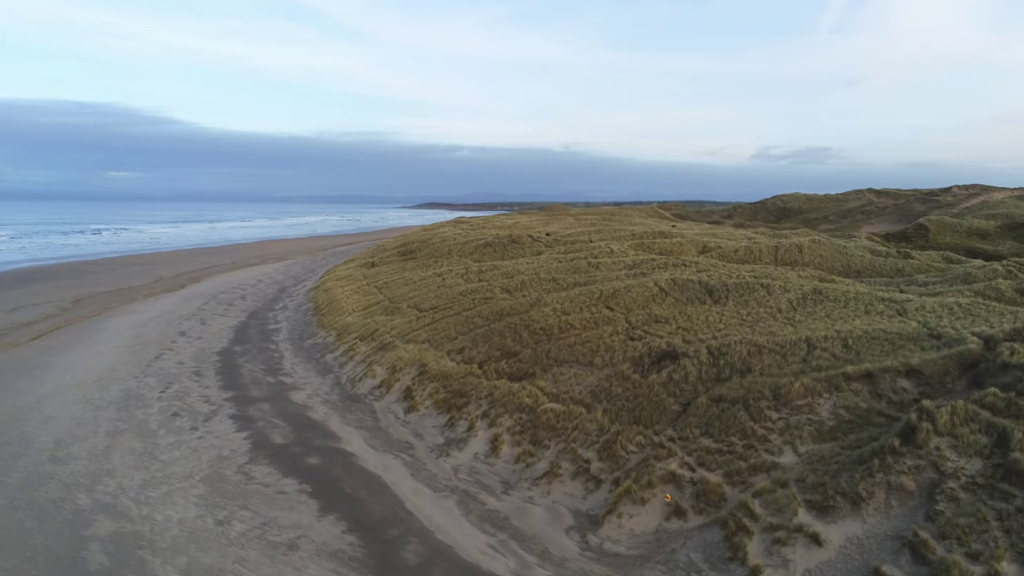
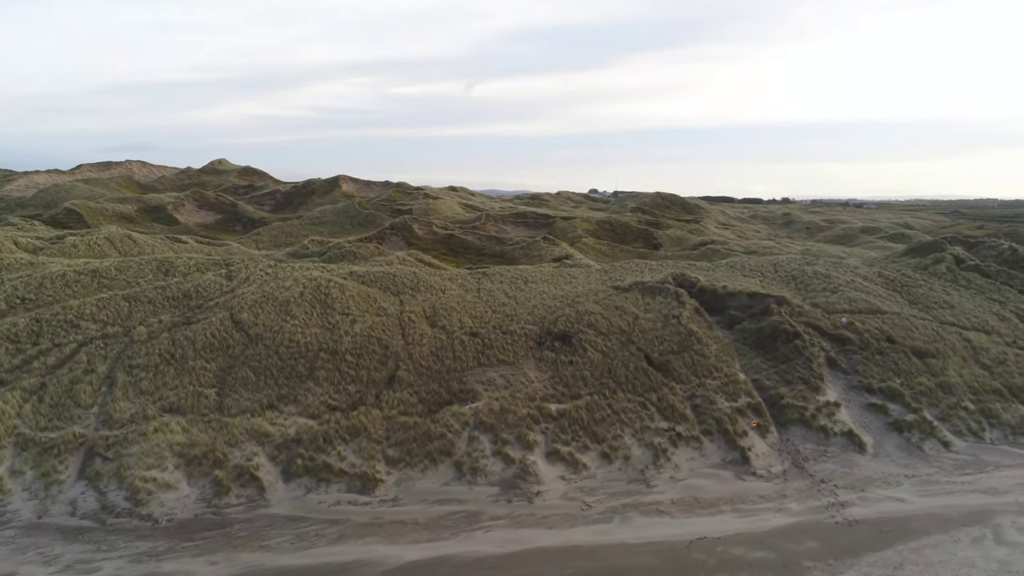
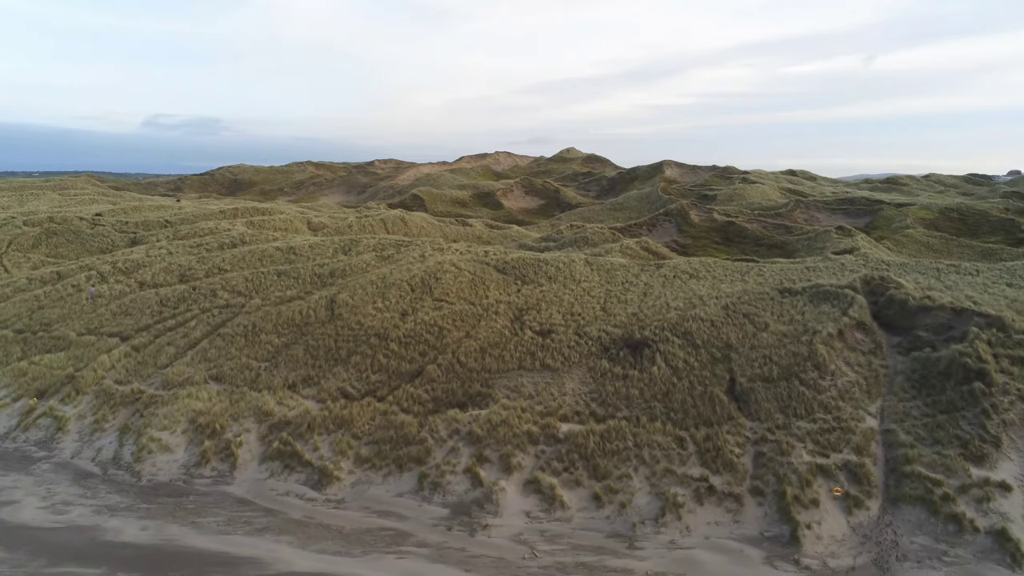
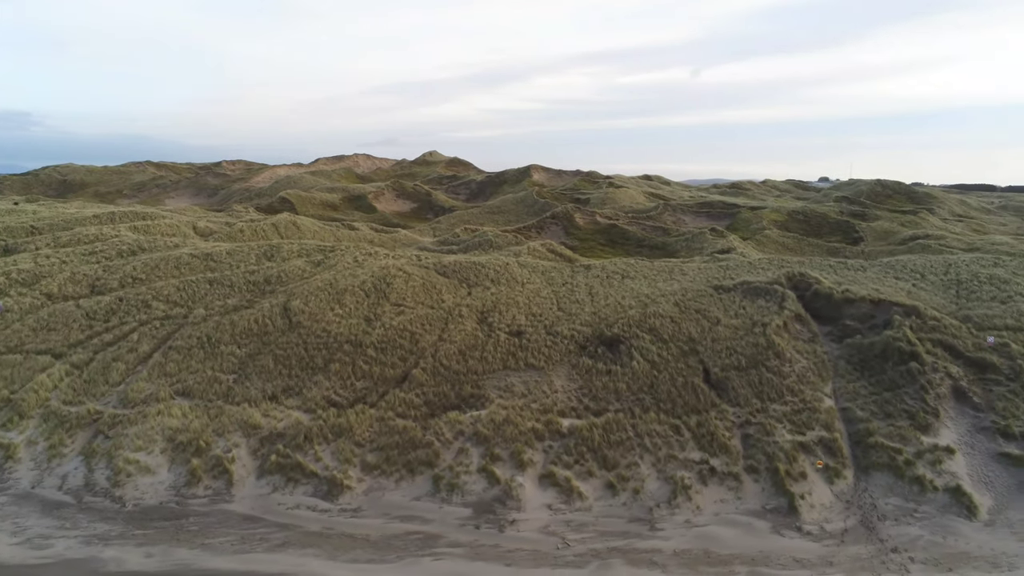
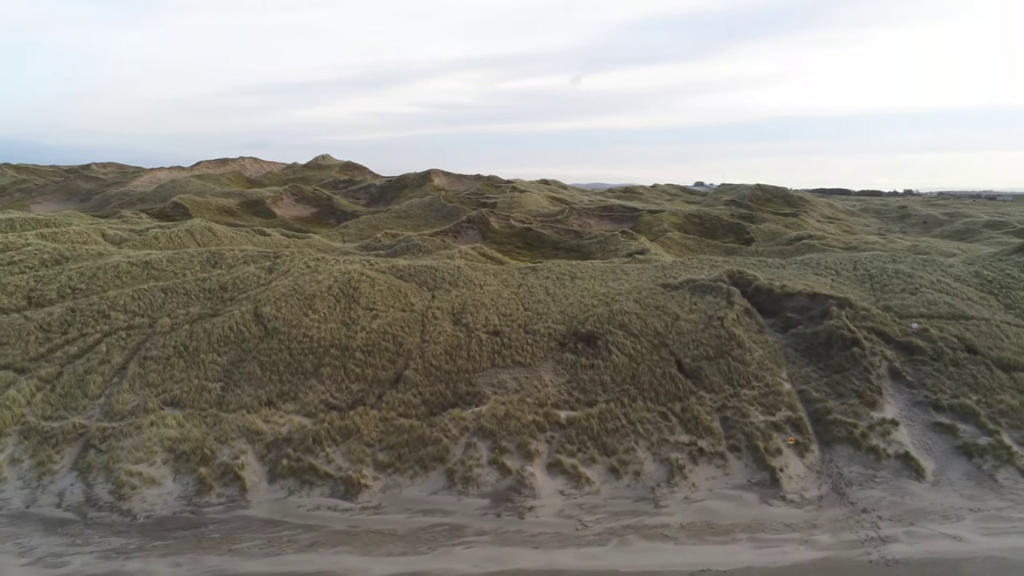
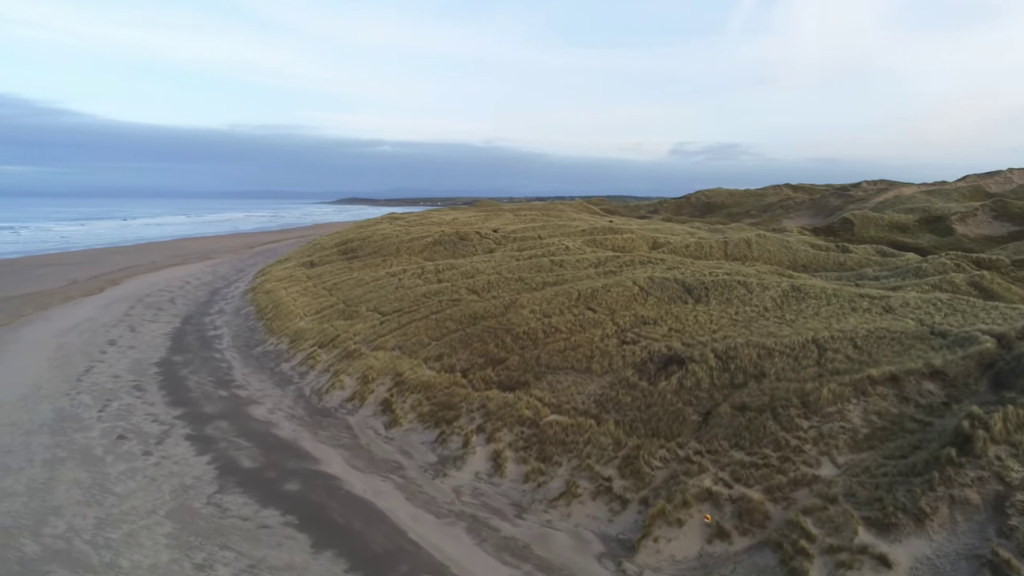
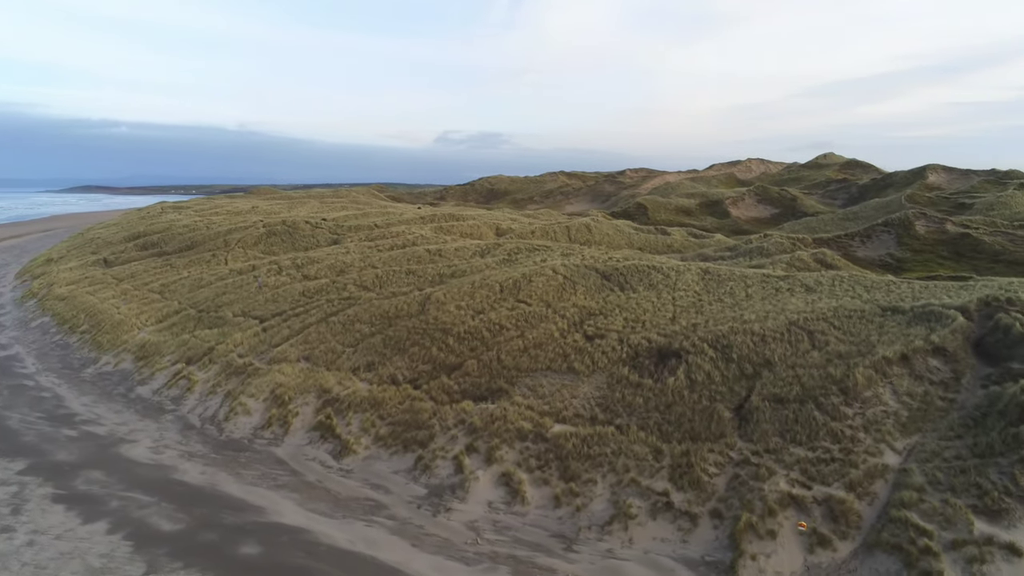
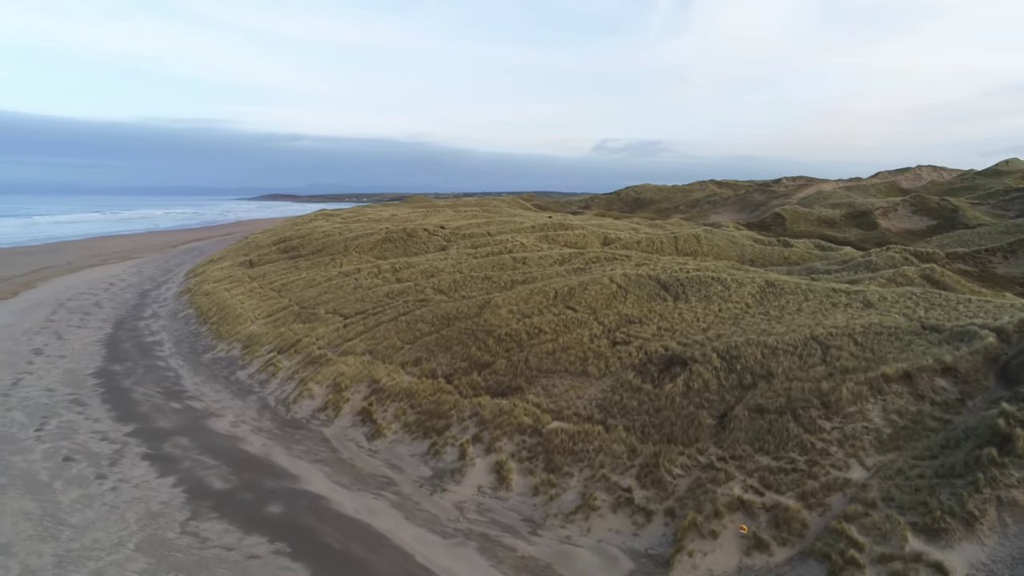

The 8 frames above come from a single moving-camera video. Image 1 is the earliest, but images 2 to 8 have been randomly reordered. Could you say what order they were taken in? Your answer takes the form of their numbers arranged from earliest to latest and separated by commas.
6, 8, 7, 3, 4, 5, 2
